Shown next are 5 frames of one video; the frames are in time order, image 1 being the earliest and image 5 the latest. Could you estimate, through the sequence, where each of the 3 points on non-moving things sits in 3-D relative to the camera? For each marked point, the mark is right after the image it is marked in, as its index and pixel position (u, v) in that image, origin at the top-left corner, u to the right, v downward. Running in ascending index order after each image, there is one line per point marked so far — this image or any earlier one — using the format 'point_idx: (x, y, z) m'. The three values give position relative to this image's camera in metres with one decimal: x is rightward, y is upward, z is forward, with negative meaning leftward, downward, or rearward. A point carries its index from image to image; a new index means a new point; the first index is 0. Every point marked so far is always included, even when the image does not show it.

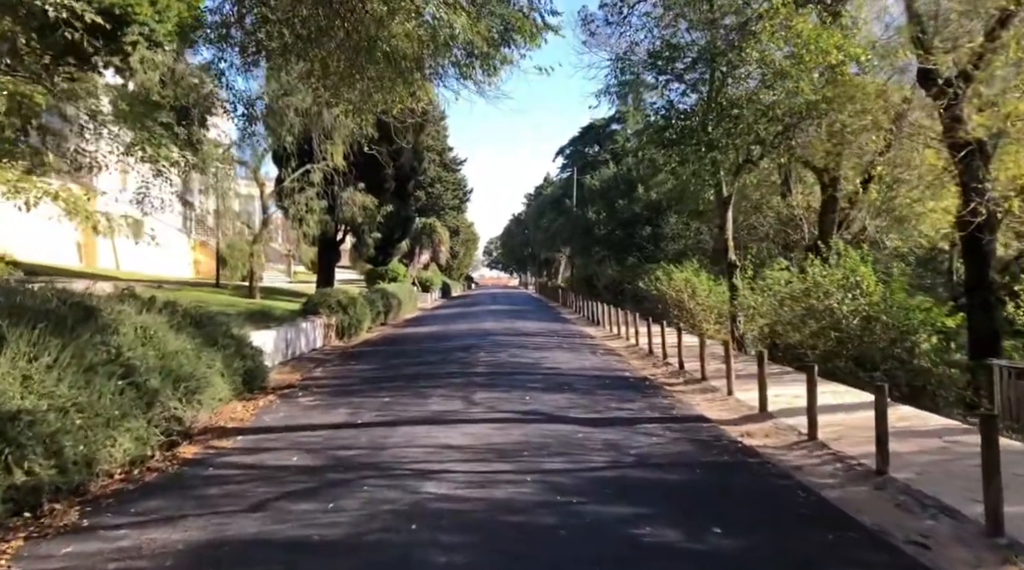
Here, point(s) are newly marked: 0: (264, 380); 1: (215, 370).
0: (-4.2, -1.6, +14.0) m
1: (-4.3, -1.2, +11.8) m
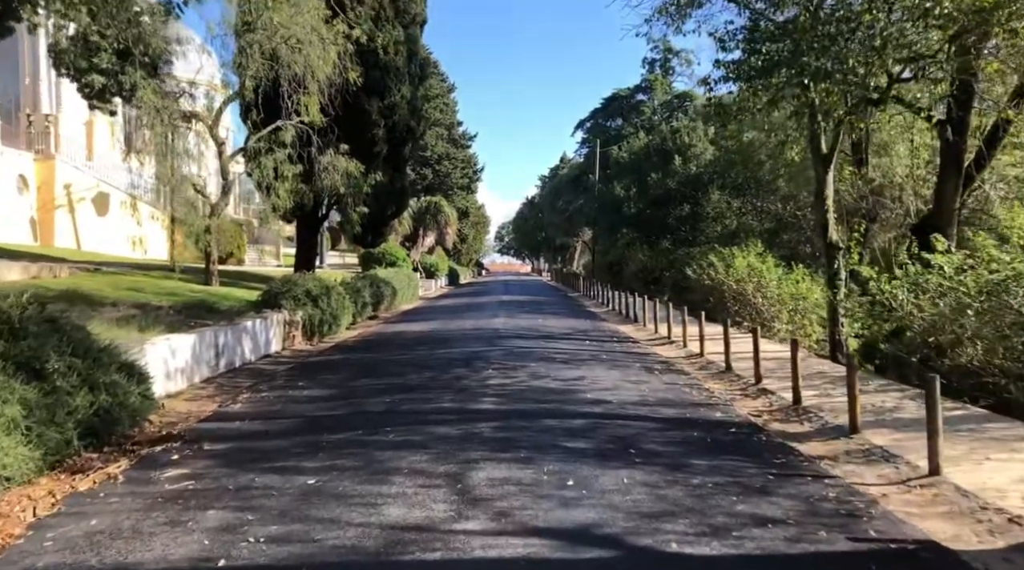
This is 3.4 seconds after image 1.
0: (-4.0, -1.5, +8.7) m
1: (-4.0, -1.1, +6.6) m
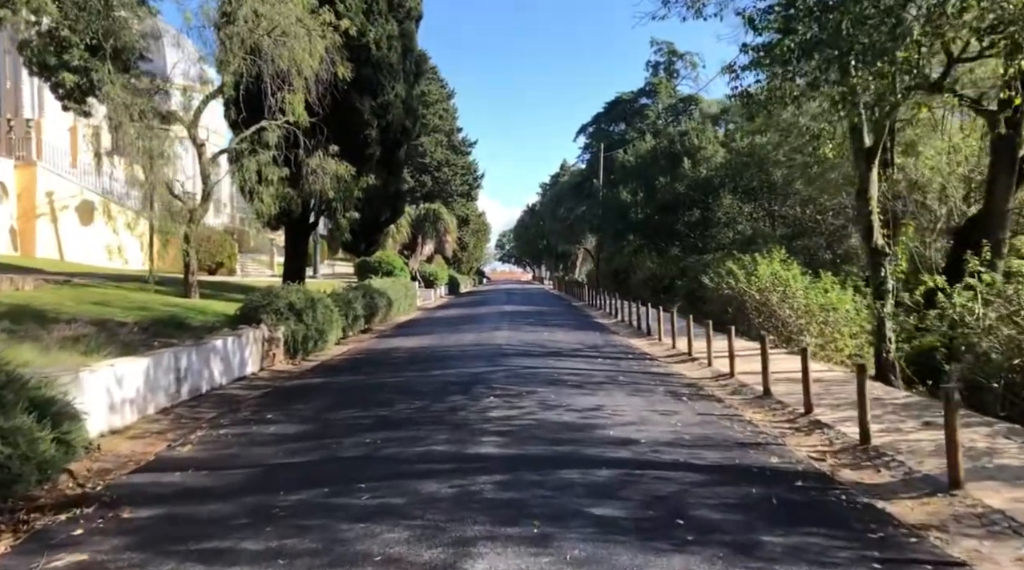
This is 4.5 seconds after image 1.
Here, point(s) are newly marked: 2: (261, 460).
0: (-3.9, -1.6, +6.9) m
1: (-4.0, -1.2, +4.8) m
2: (-2.3, -1.6, +7.7) m
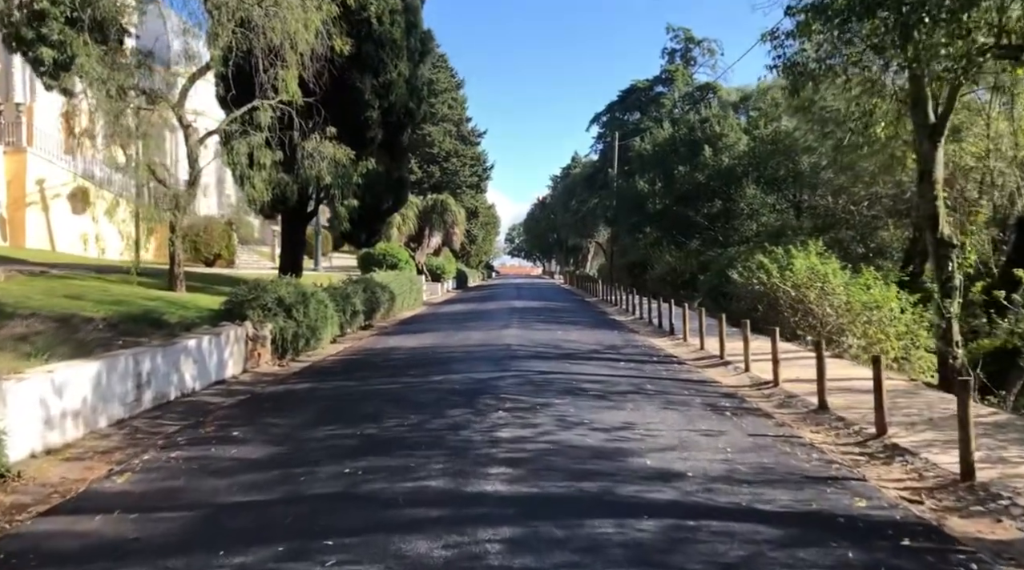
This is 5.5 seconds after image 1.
0: (-3.8, -1.6, +5.3) m
1: (-3.9, -1.2, +3.2) m
2: (-2.2, -1.6, +6.1) m
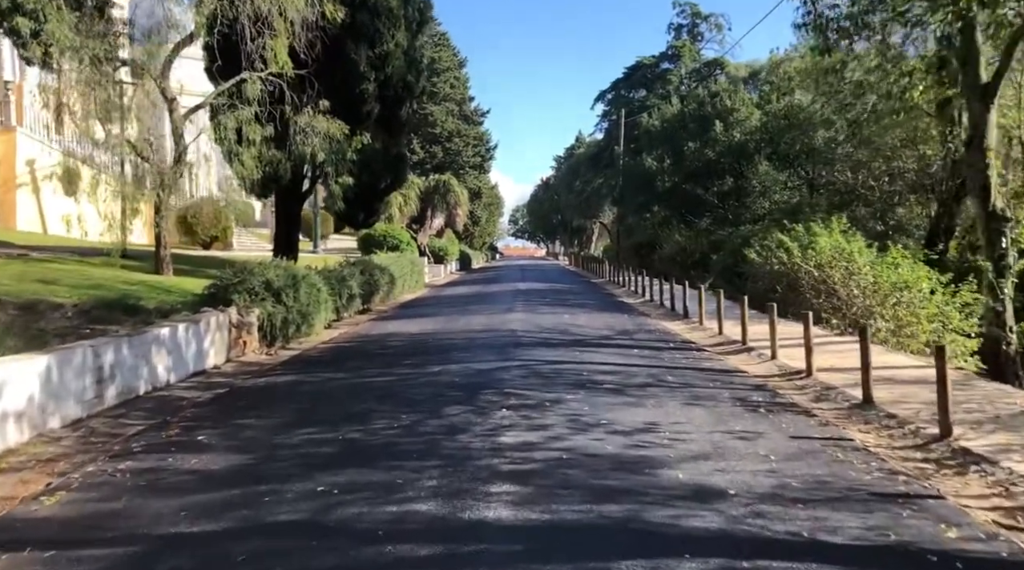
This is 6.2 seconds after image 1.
0: (-3.8, -1.5, +4.2) m
1: (-3.9, -1.1, +2.1) m
2: (-2.2, -1.5, +5.0) m
